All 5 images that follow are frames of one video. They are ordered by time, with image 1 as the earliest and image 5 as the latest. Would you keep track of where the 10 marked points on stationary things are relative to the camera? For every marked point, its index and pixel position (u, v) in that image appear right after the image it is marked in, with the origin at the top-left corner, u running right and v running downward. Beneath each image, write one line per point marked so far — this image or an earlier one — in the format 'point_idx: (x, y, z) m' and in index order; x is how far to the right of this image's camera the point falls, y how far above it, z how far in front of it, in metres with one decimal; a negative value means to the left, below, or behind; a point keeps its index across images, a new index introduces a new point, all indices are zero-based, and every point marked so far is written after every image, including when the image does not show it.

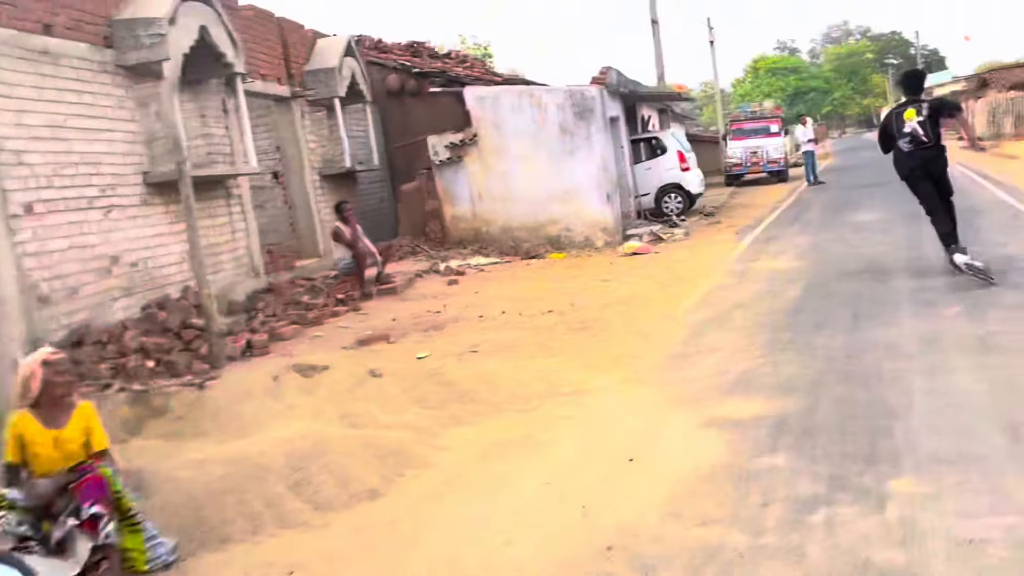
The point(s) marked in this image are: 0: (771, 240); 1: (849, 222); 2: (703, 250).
0: (+4.7, +0.9, +15.5) m
1: (+6.7, +1.3, +16.8) m
2: (+3.6, +0.7, +15.7) m
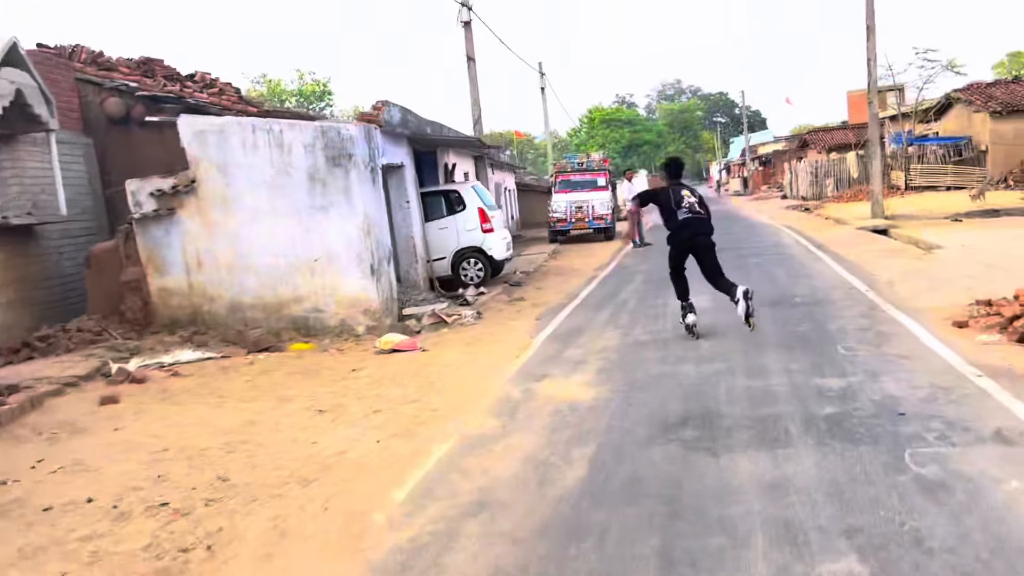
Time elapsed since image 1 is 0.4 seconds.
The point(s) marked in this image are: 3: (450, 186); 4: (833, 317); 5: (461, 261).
0: (+0.8, -0.7, +11.7) m
1: (+2.5, -0.3, +13.4) m
2: (-0.4, -0.8, +11.7) m
3: (-1.3, +2.2, +18.5) m
4: (+4.3, -0.4, +11.3) m
5: (-1.1, +0.6, +18.3) m
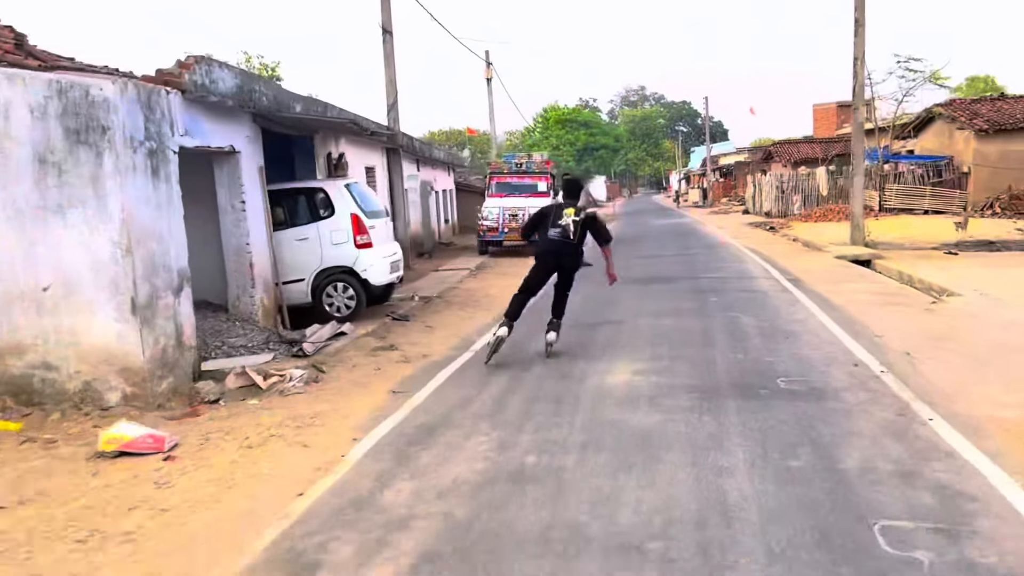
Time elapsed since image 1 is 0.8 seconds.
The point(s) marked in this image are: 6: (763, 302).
0: (-0.8, -1.3, +7.1) m
1: (+0.8, -1.0, +8.8) m
2: (-2.0, -1.4, +7.0) m
3: (-3.2, +1.7, +13.7) m
4: (+2.7, -1.2, +6.9) m
5: (-3.0, +0.1, +13.6) m
6: (+4.4, -0.2, +14.7) m
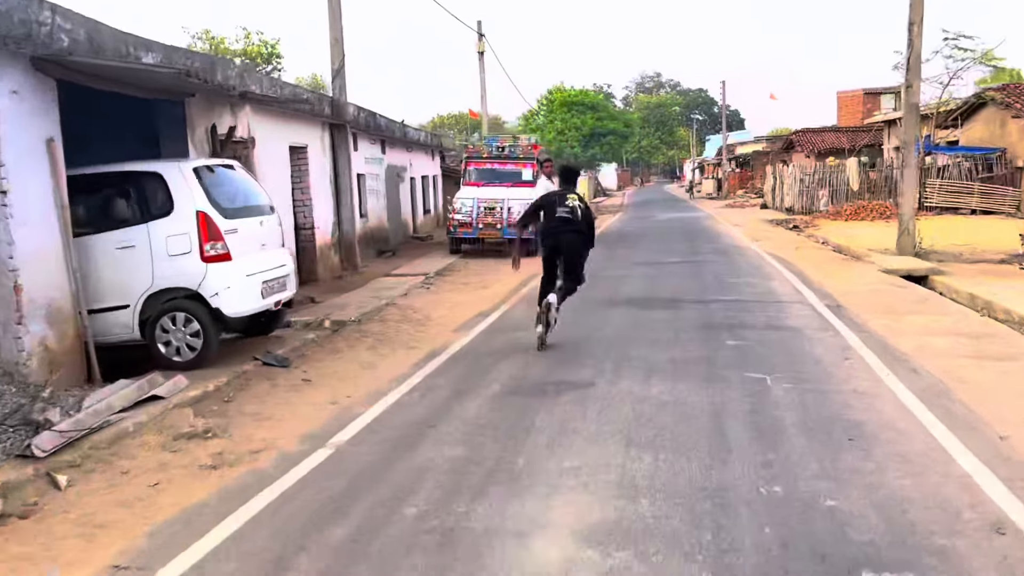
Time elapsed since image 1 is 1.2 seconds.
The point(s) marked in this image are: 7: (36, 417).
0: (-1.8, -1.8, +2.8) m
1: (-0.1, -1.5, +4.5) m
2: (-3.0, -1.9, +2.7) m
3: (-4.0, +1.4, +9.4) m
4: (+1.7, -1.7, +2.5) m
5: (-3.9, -0.3, +9.3) m
6: (+3.5, -0.7, +10.3) m
7: (-4.0, -1.1, +7.1) m
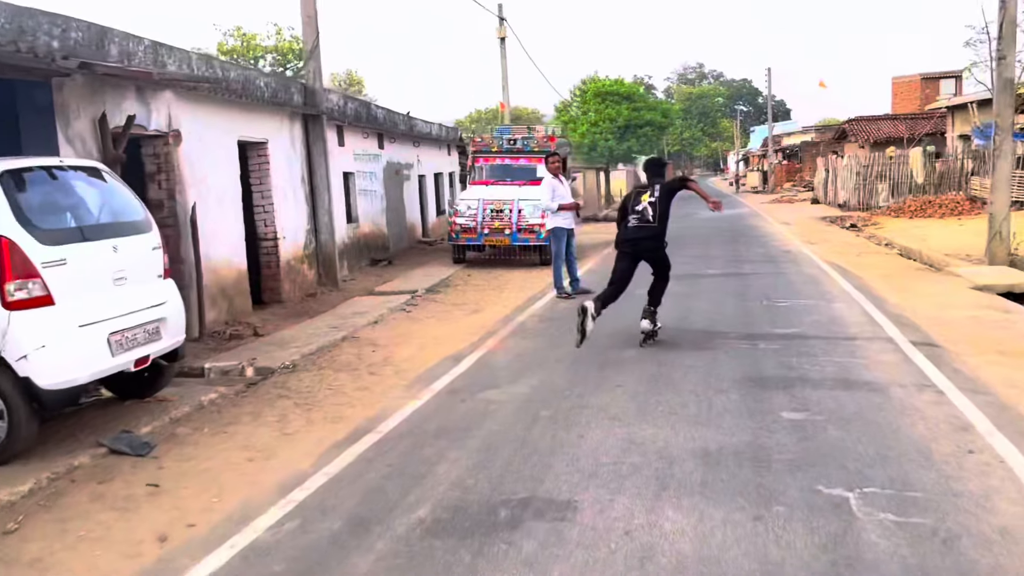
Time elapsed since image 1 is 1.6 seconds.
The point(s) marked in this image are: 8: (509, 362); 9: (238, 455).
0: (-2.5, -2.3, -0.2) m
1: (-0.7, -2.0, +1.4) m
2: (-3.7, -2.3, -0.2) m
3: (-4.4, +0.9, +6.5) m
4: (+1.0, -2.2, -0.6) m
5: (-4.2, -0.7, +6.4) m
6: (+3.2, -1.1, +7.1) m
7: (-4.5, -1.5, +4.3) m
8: (0.0, -0.8, +9.8) m
9: (-2.2, -1.3, +6.7) m
